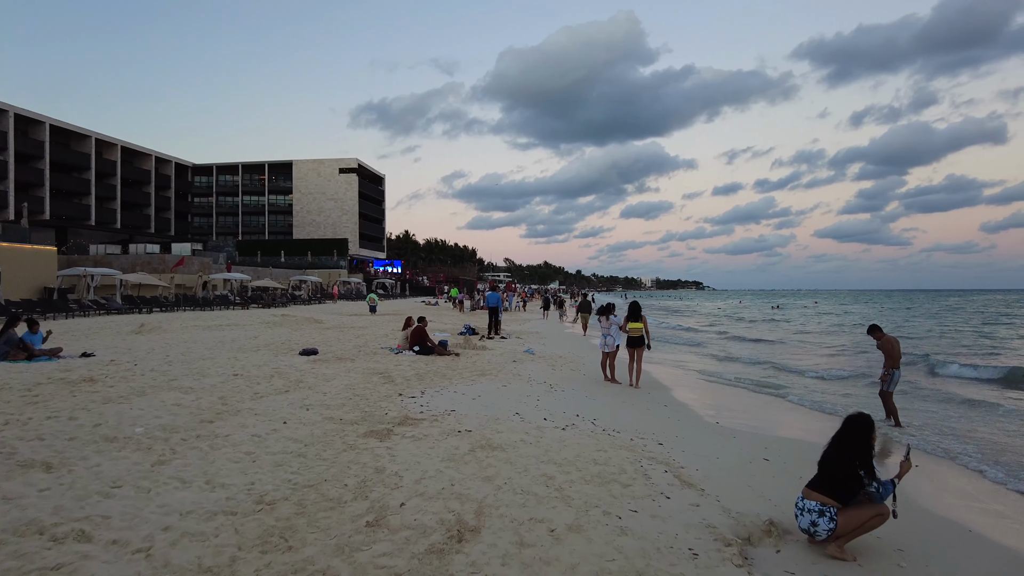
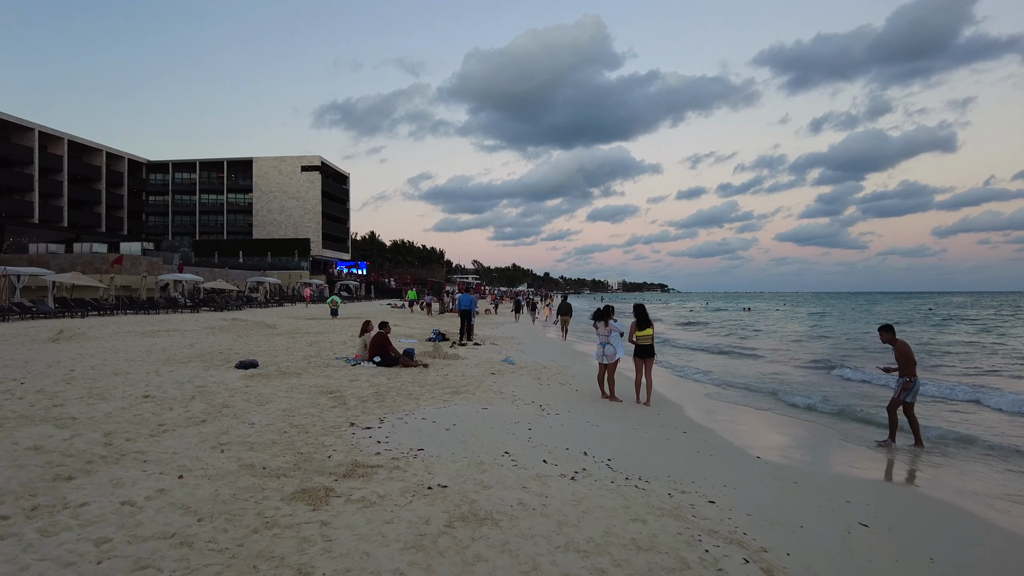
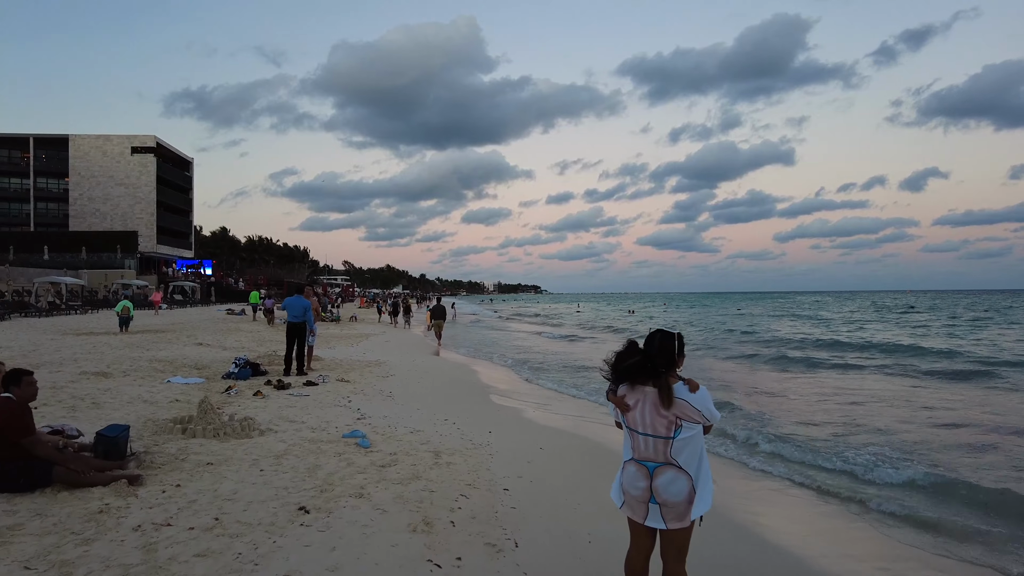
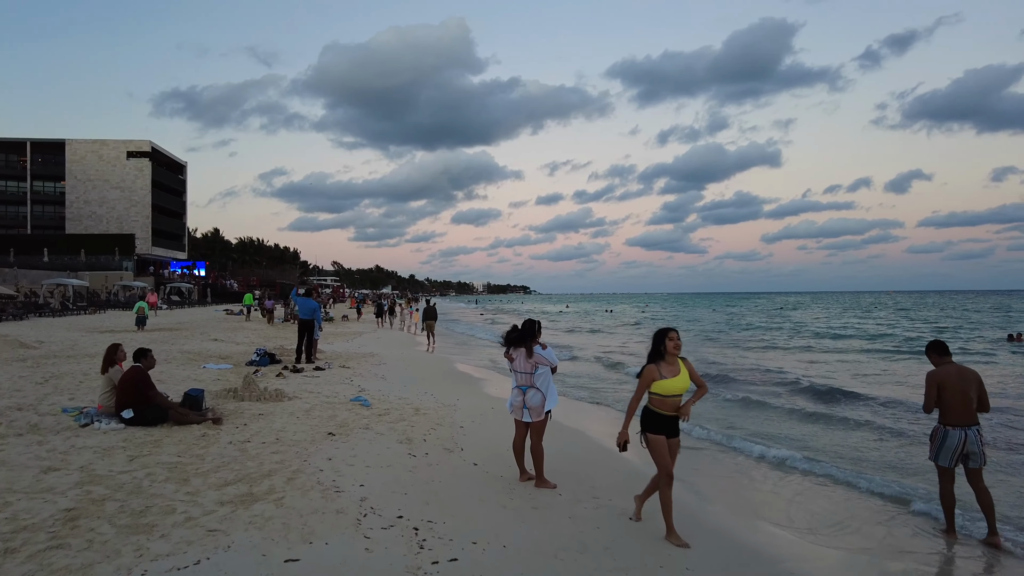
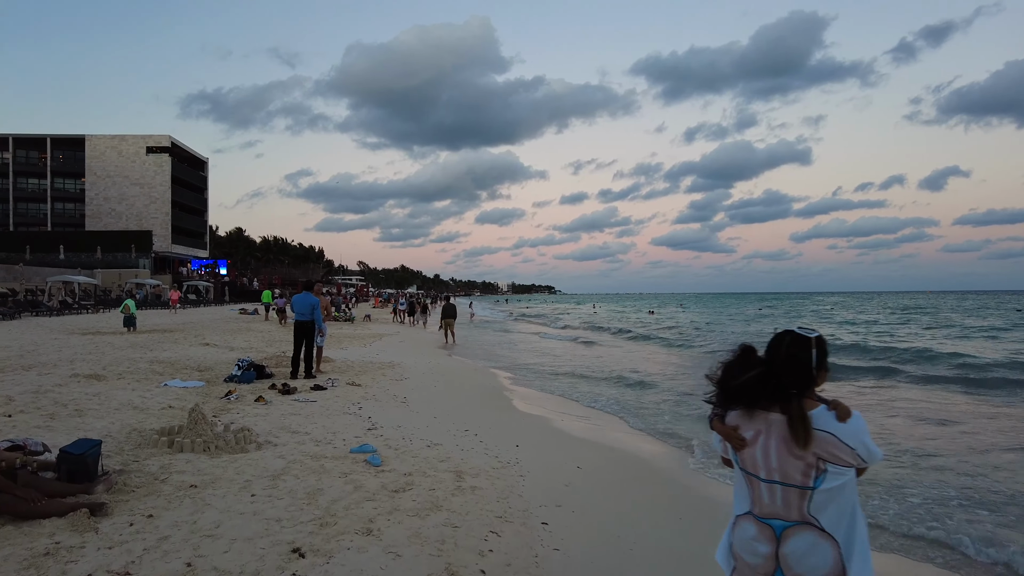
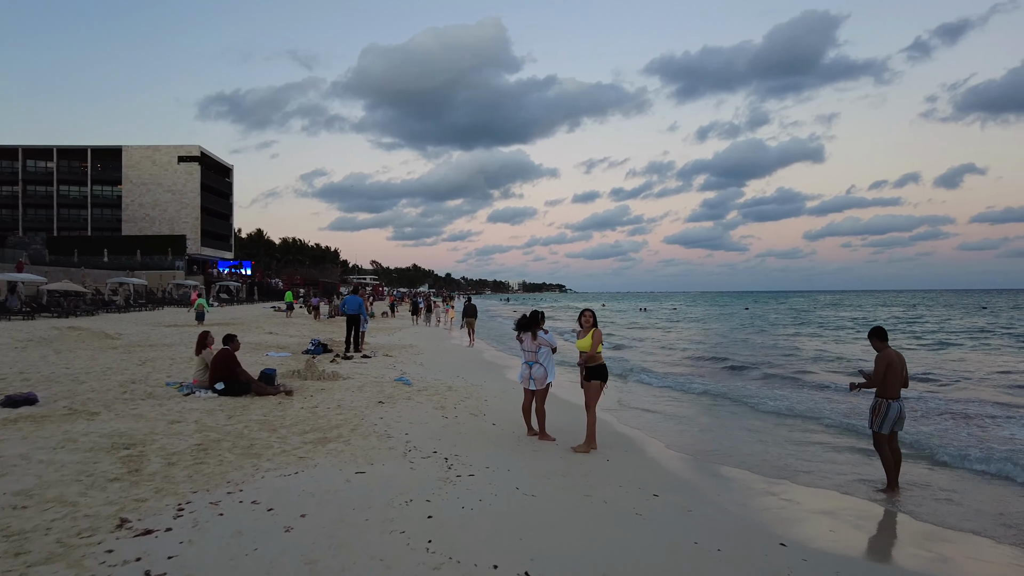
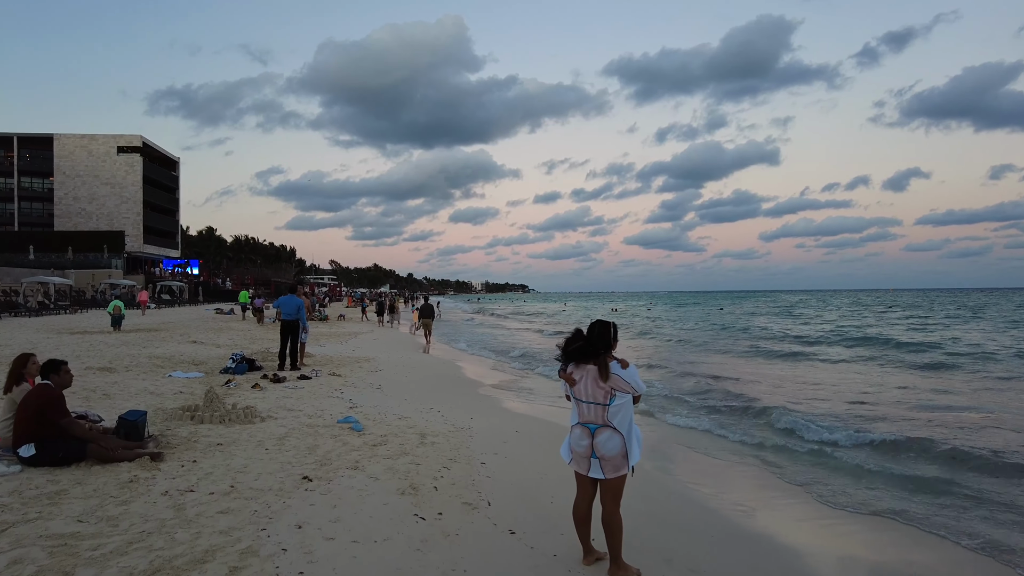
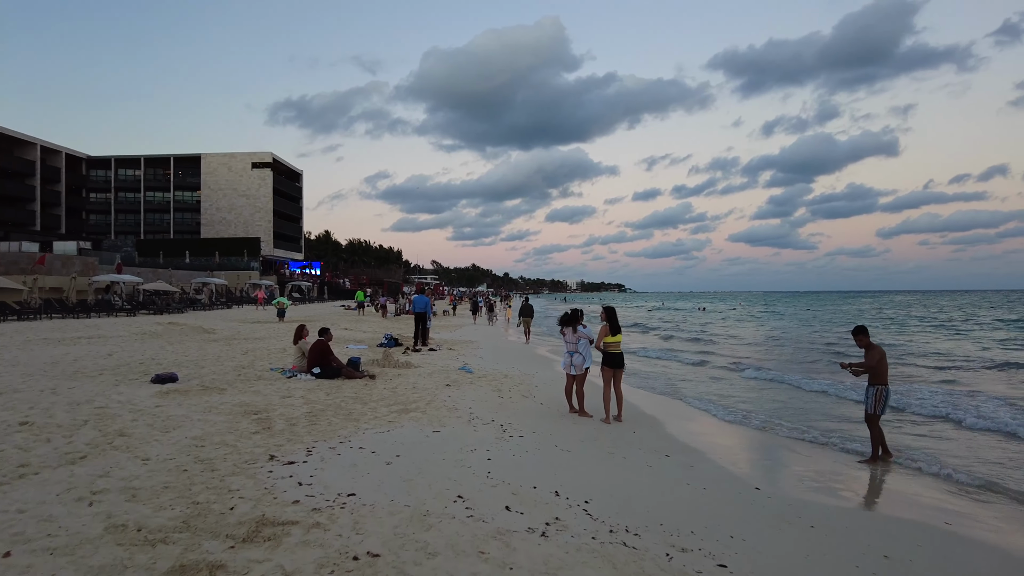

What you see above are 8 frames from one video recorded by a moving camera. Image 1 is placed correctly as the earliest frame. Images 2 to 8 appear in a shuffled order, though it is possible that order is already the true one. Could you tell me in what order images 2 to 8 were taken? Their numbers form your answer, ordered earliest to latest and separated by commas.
2, 8, 6, 4, 7, 3, 5
